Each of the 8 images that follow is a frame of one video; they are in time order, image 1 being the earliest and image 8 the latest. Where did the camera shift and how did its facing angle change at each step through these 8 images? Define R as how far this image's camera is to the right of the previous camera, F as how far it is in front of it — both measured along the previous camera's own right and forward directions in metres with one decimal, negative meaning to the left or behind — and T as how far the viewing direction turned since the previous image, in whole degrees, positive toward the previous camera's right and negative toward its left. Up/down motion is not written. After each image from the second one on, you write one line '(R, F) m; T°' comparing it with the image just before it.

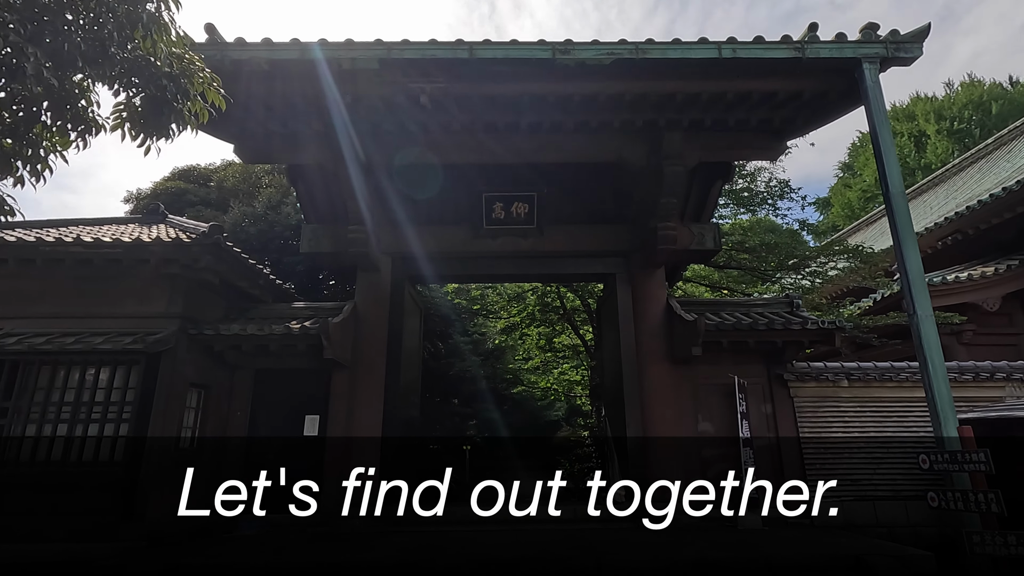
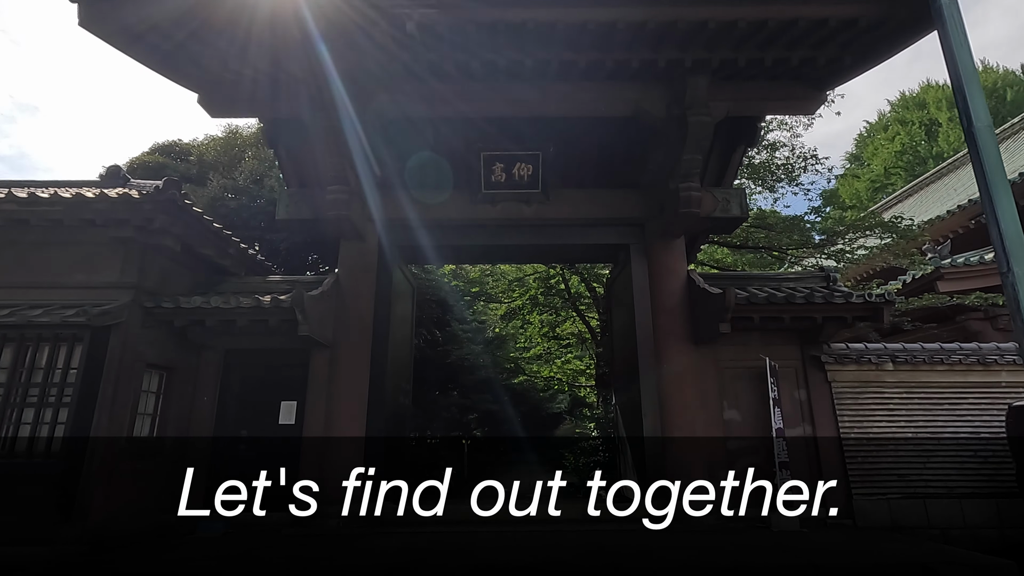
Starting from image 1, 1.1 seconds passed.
(0.0, +0.6) m; 0°
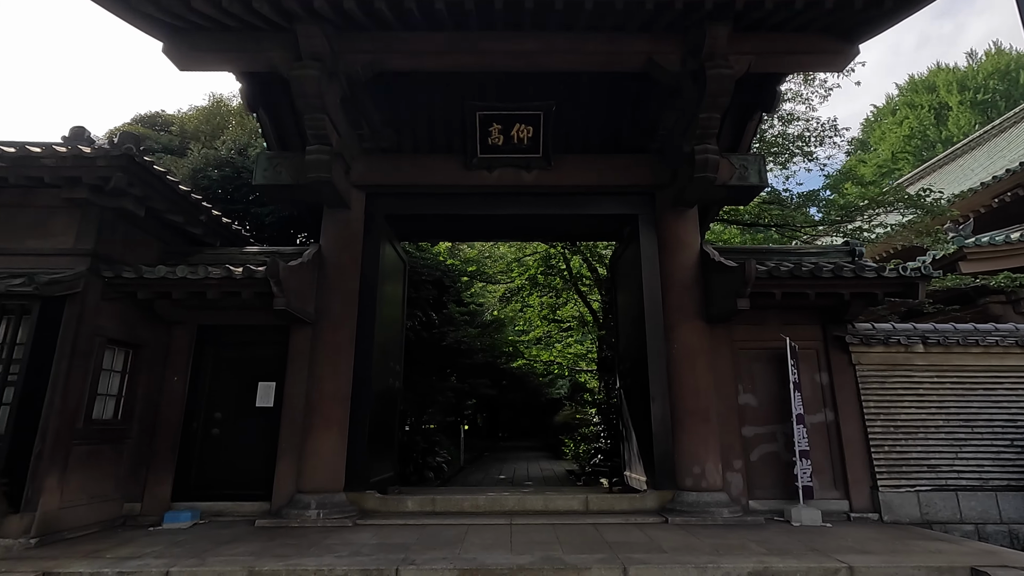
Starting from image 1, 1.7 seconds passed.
(0.0, +0.4) m; 0°
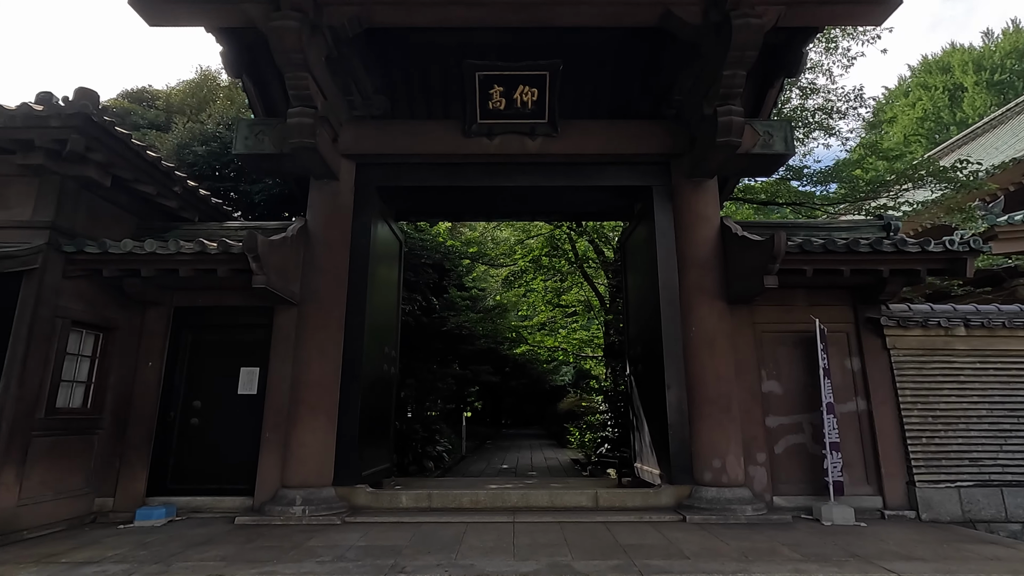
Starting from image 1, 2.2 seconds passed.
(0.0, +0.4) m; 0°
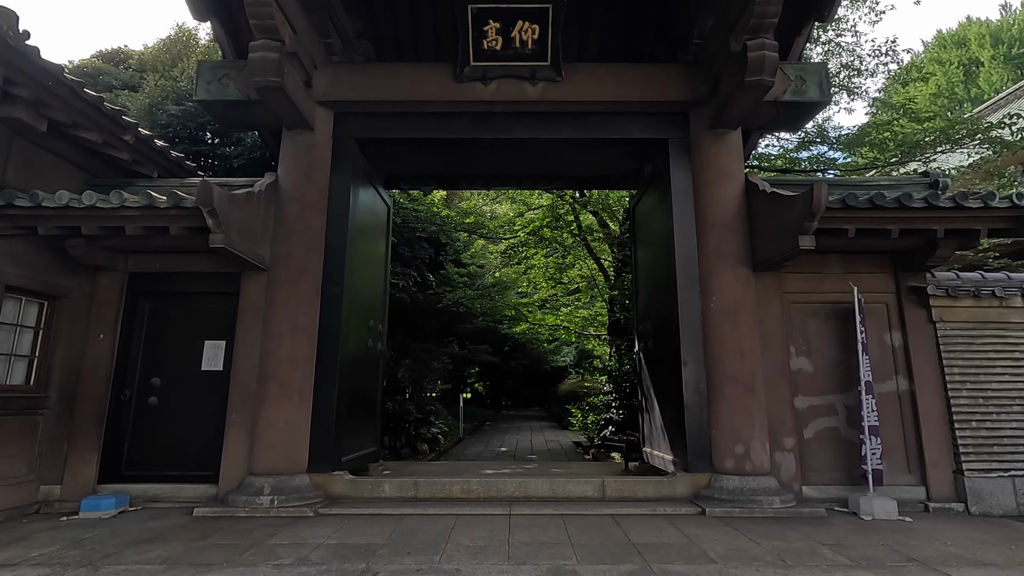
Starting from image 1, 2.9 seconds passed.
(0.0, +0.5) m; 0°
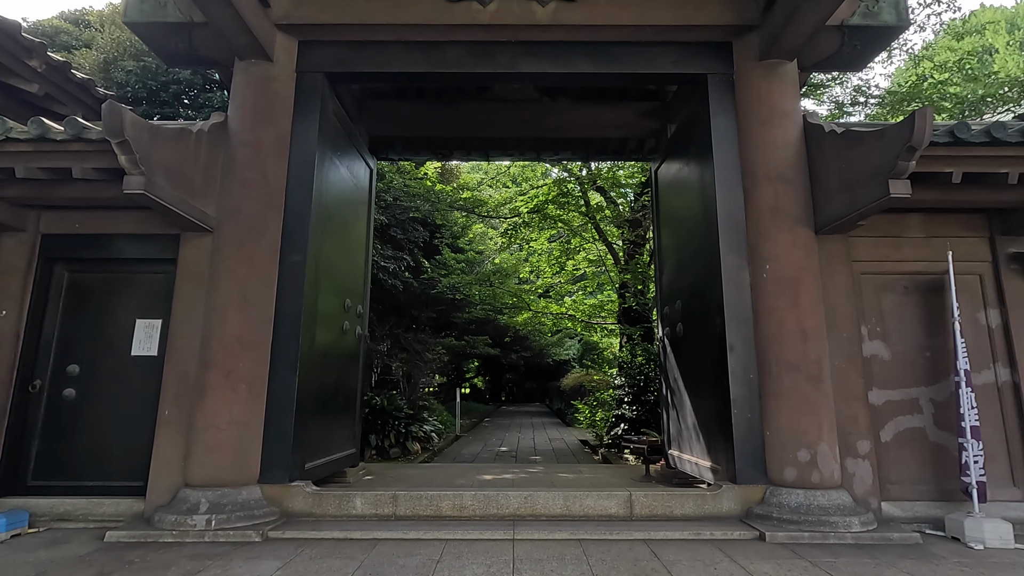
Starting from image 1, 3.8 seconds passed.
(0.0, +0.7) m; 0°
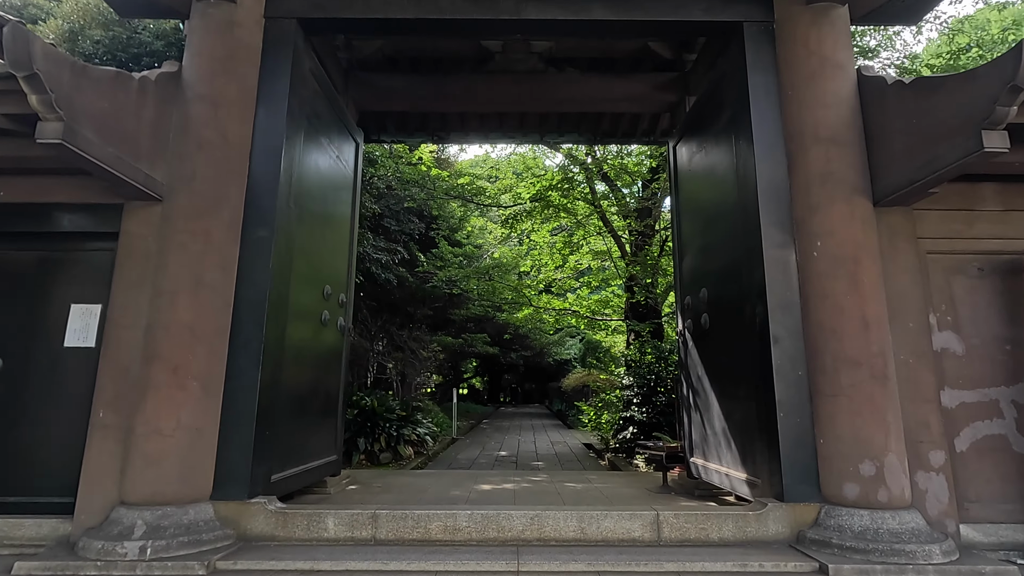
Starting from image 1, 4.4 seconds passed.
(0.0, +0.5) m; 0°
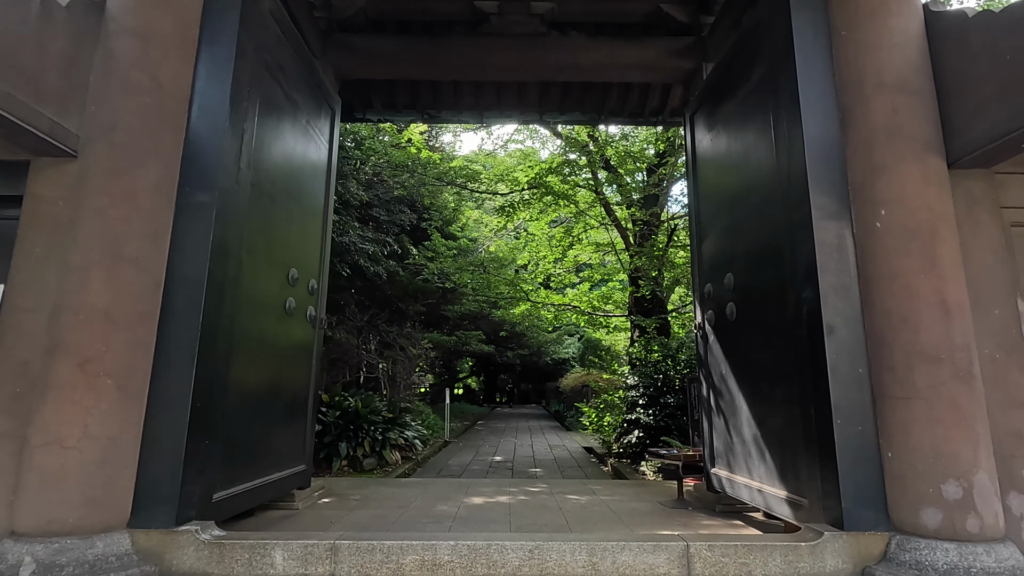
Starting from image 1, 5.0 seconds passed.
(0.0, +0.5) m; 0°
